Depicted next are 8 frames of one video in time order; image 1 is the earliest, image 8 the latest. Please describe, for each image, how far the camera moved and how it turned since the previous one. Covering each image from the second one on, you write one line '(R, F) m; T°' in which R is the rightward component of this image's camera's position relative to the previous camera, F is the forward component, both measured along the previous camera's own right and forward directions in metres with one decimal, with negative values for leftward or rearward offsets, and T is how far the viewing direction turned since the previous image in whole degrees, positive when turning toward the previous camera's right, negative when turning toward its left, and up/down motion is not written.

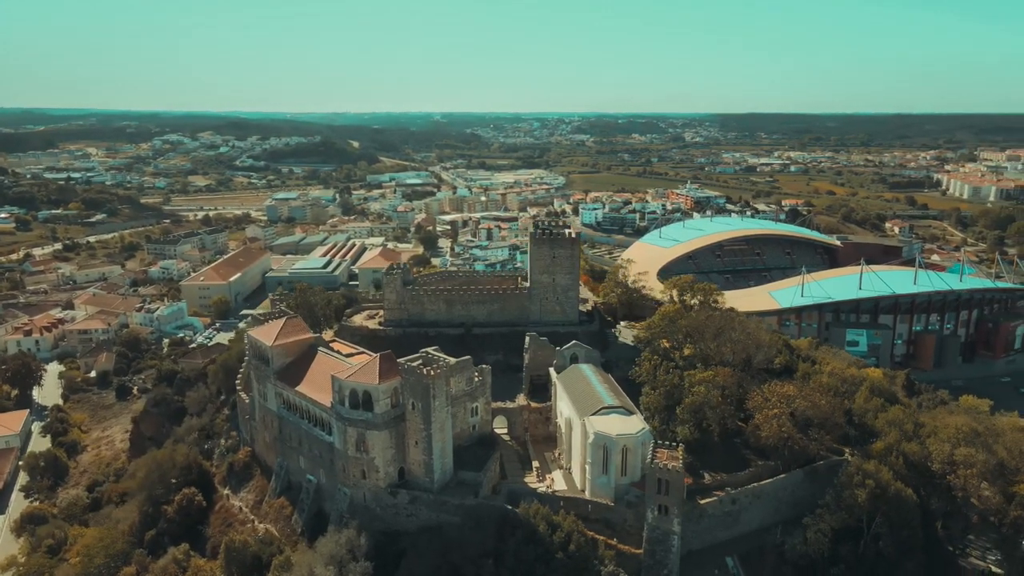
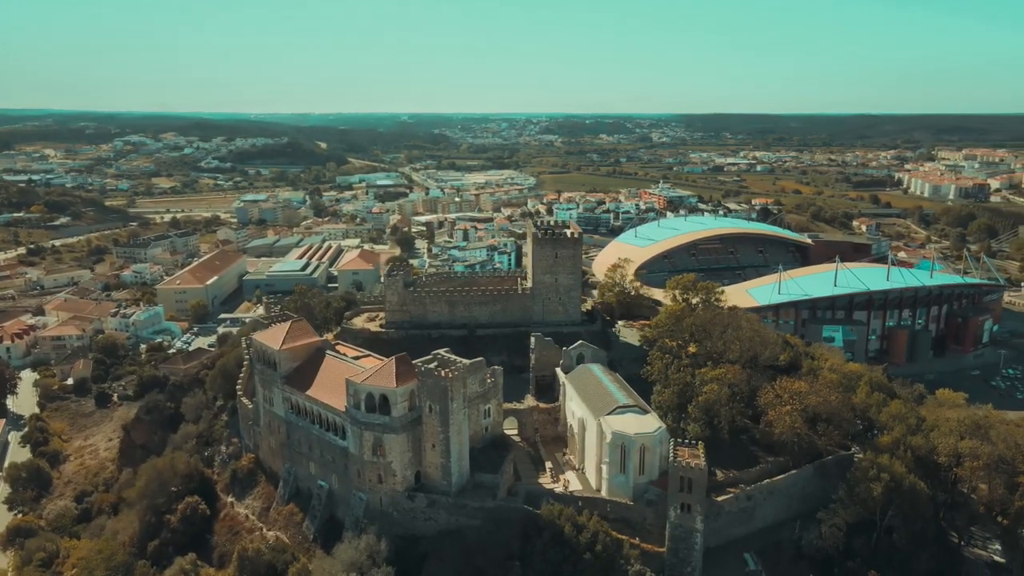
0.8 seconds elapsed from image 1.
(-1.6, +0.1) m; +2°
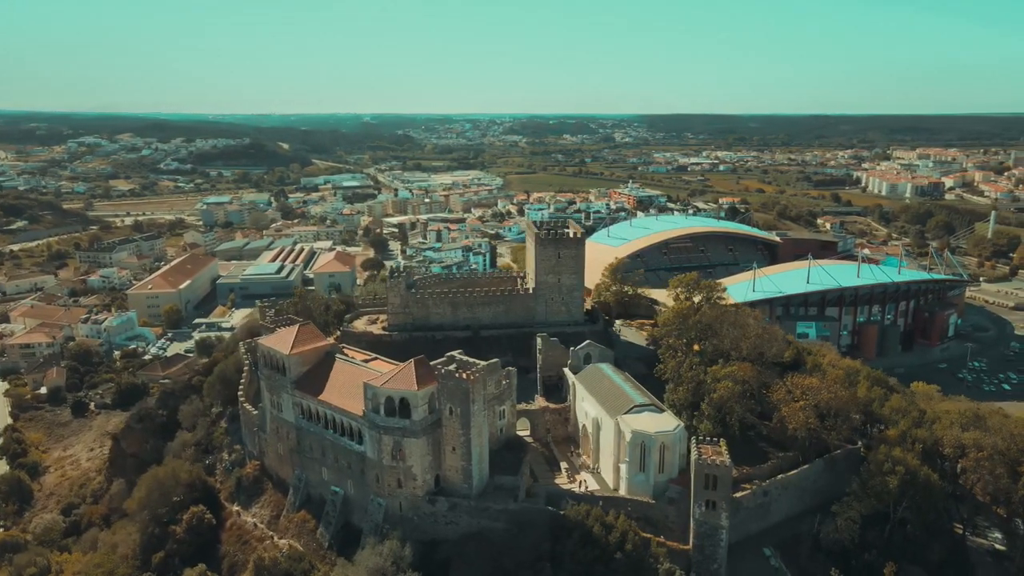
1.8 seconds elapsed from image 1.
(-1.9, +0.2) m; +3°
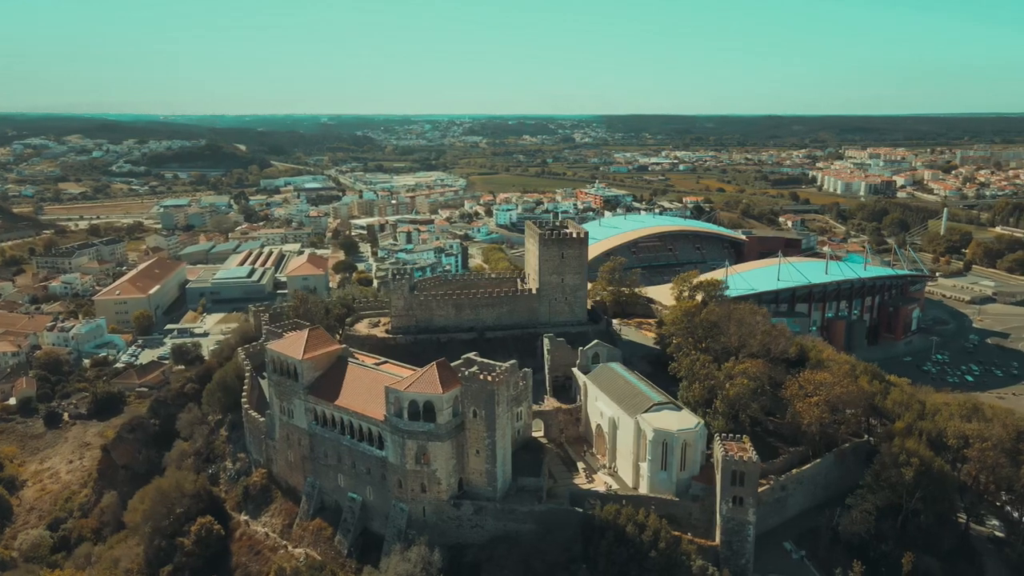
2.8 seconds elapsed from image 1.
(-2.1, +0.2) m; +3°
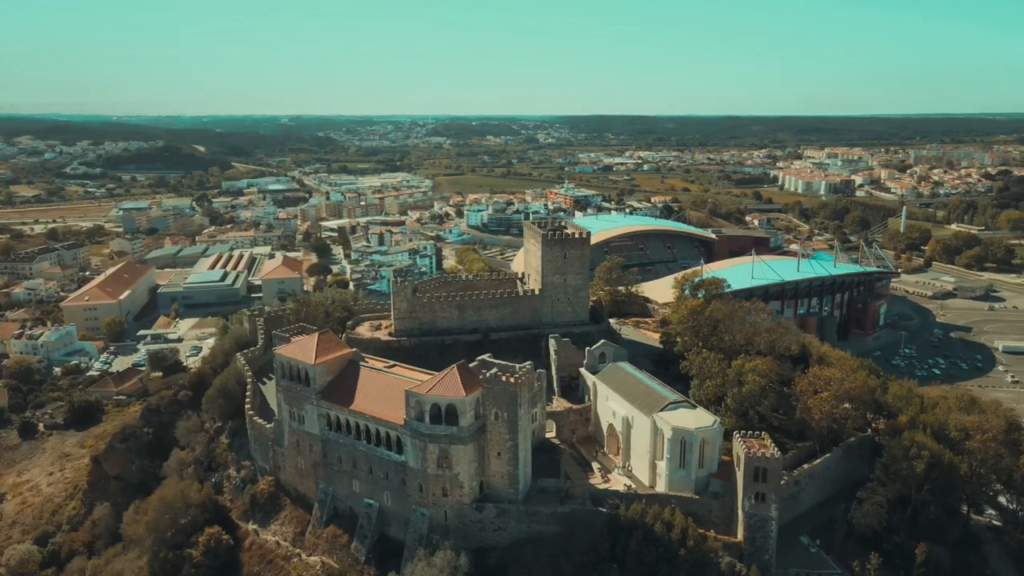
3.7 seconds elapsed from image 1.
(-1.9, +0.2) m; +3°
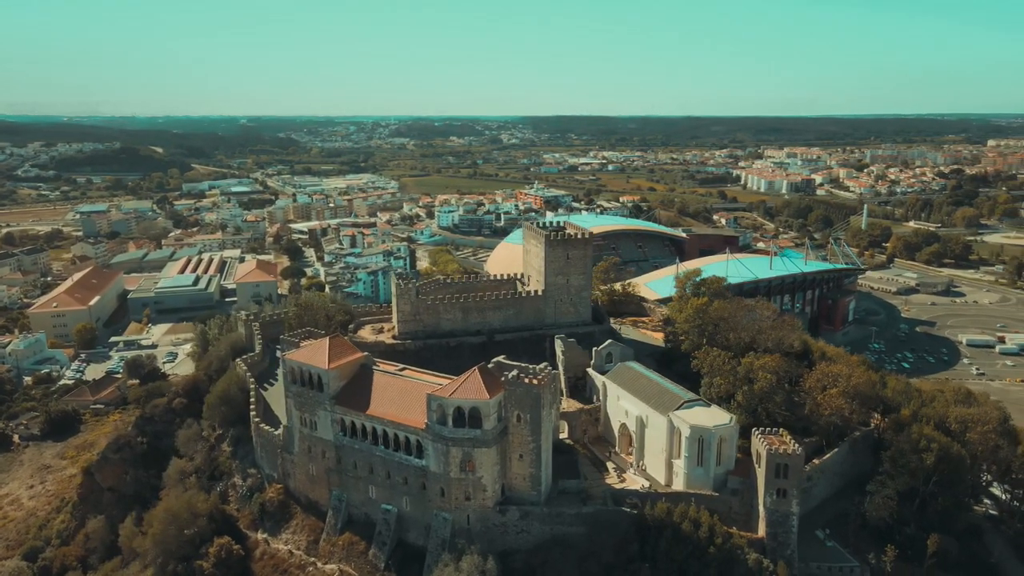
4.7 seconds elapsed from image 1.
(-1.9, +0.2) m; +3°
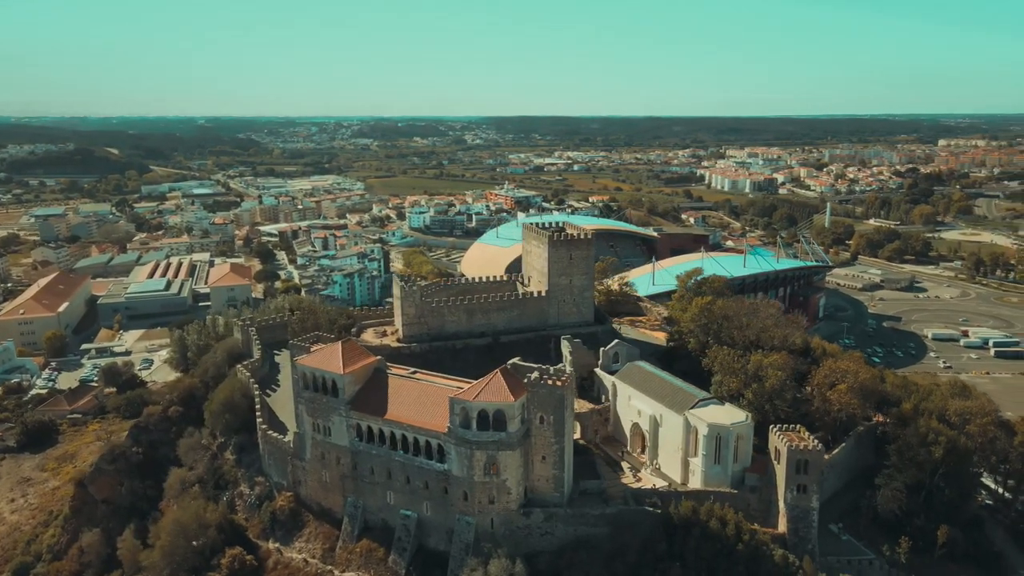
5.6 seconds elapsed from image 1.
(-1.9, +0.1) m; +3°
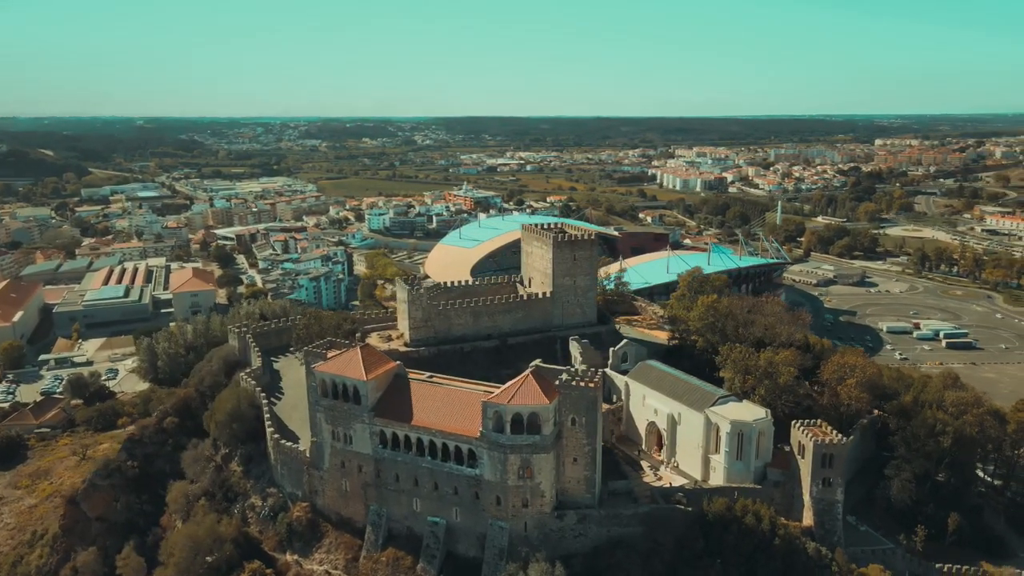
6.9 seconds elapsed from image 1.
(-2.6, +0.2) m; +4°
